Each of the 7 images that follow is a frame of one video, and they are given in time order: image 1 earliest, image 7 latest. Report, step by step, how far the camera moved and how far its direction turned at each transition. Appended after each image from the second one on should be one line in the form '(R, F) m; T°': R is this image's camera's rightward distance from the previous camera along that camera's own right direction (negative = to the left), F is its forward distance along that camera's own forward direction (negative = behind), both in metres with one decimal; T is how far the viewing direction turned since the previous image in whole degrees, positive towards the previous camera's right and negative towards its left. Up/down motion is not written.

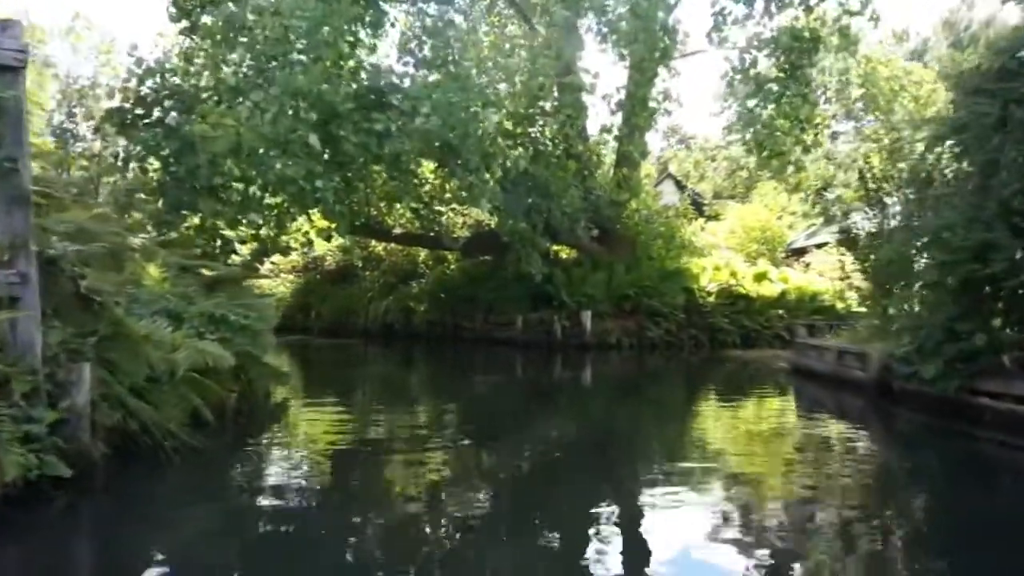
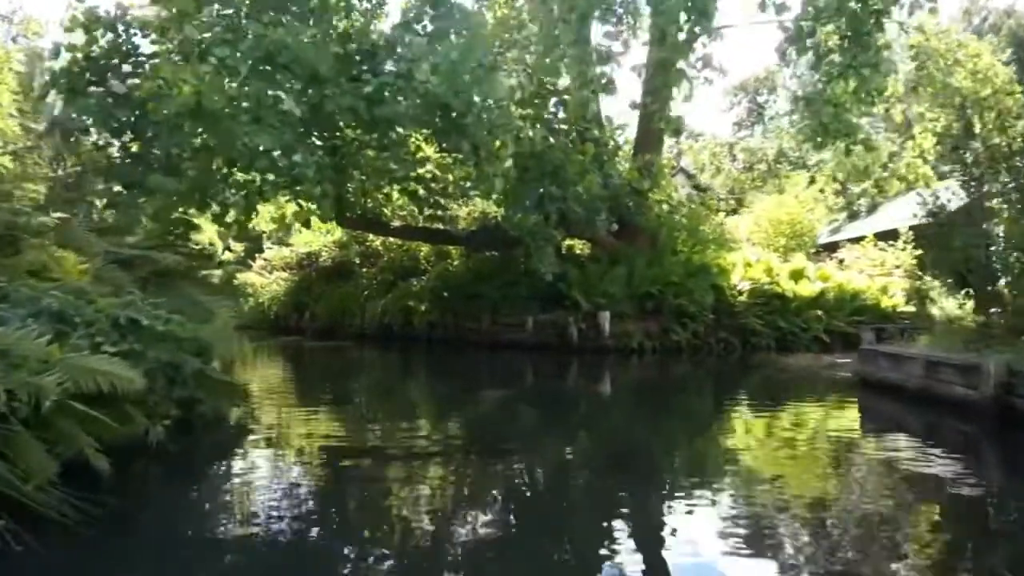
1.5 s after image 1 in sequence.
(-0.1, +1.3) m; 0°
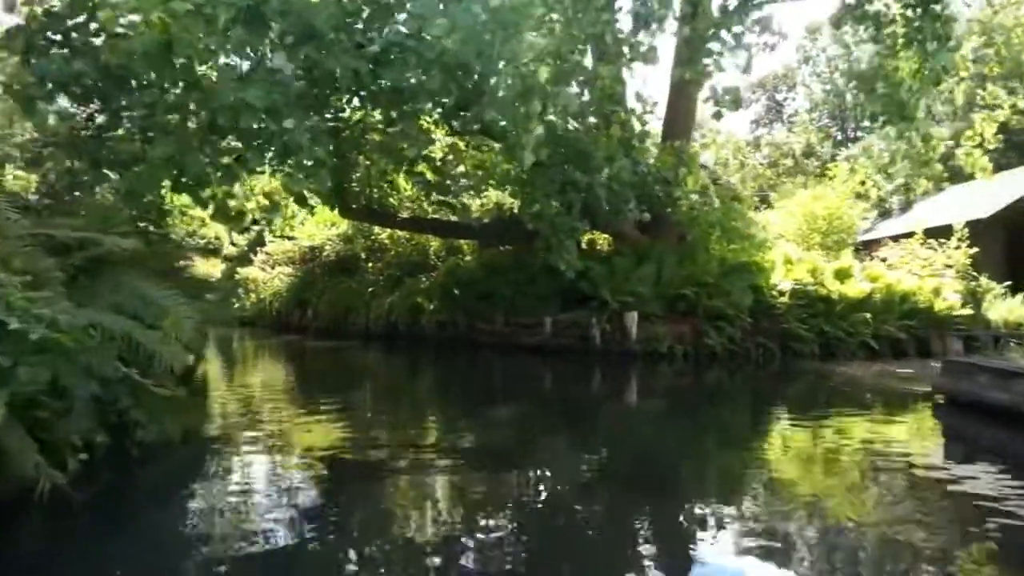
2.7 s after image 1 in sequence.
(-0.1, +1.1) m; -1°
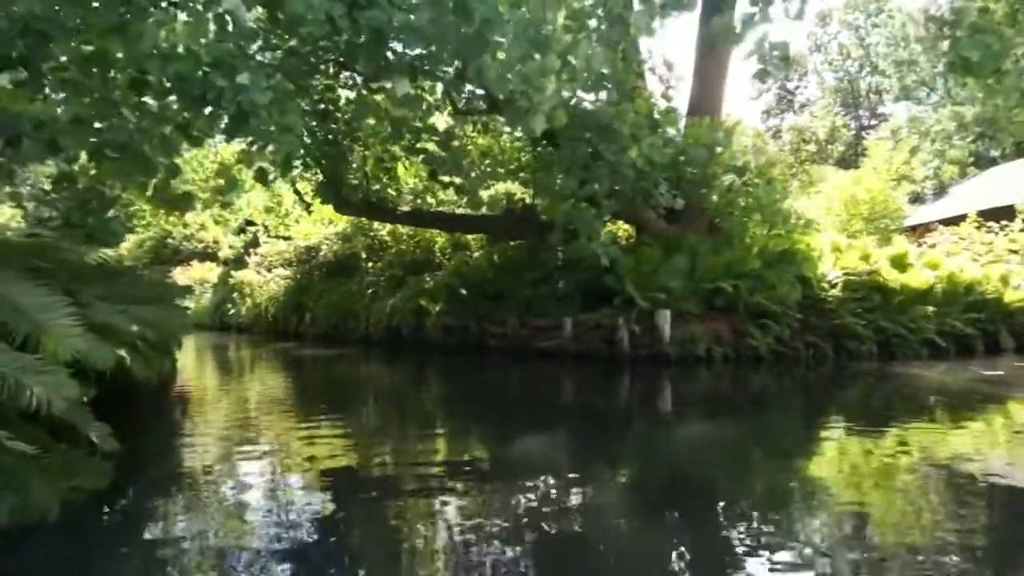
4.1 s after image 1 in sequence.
(-0.1, +1.3) m; -1°
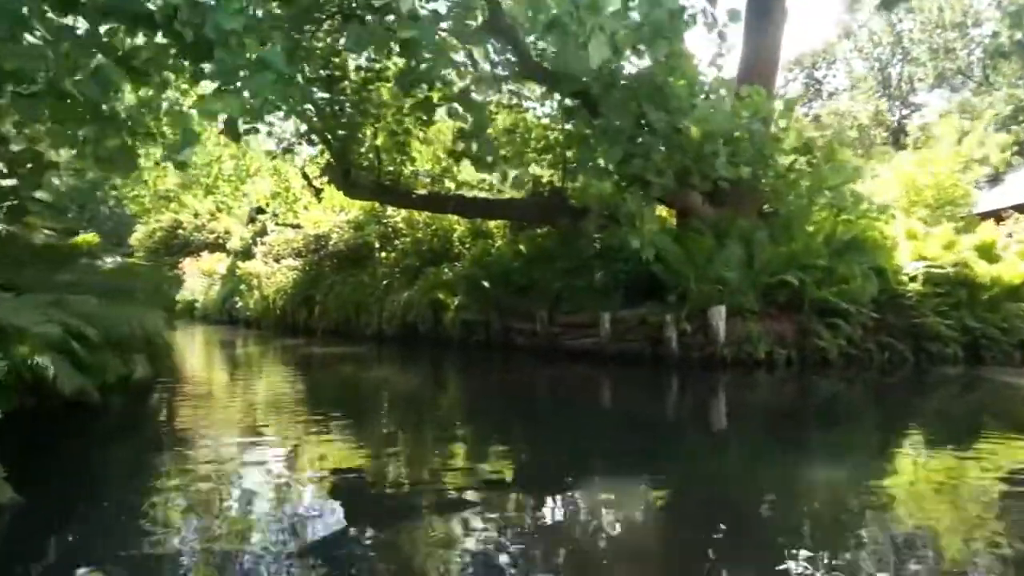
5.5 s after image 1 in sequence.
(-0.2, +1.2) m; -1°
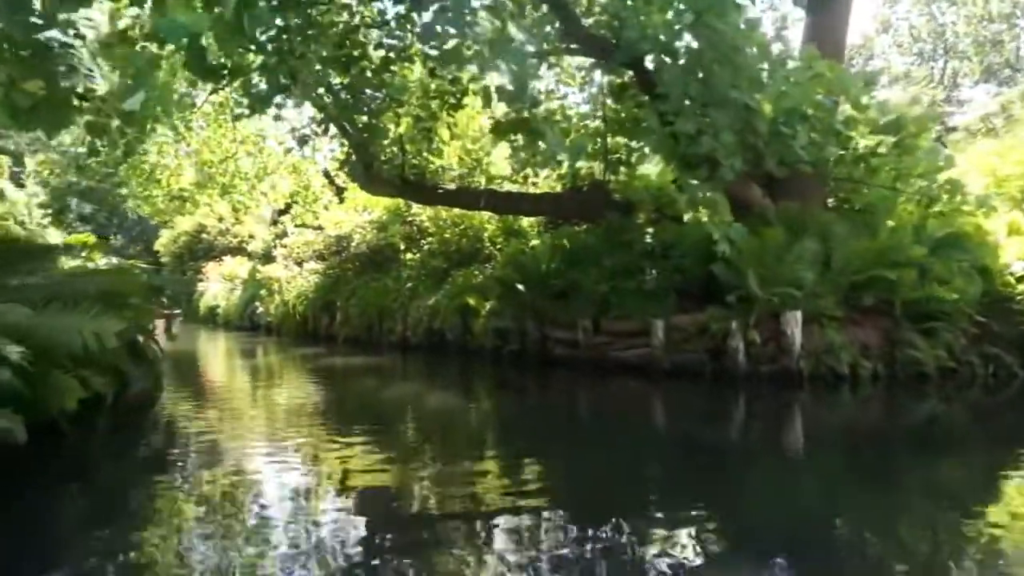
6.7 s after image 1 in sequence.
(-0.2, +1.0) m; -2°
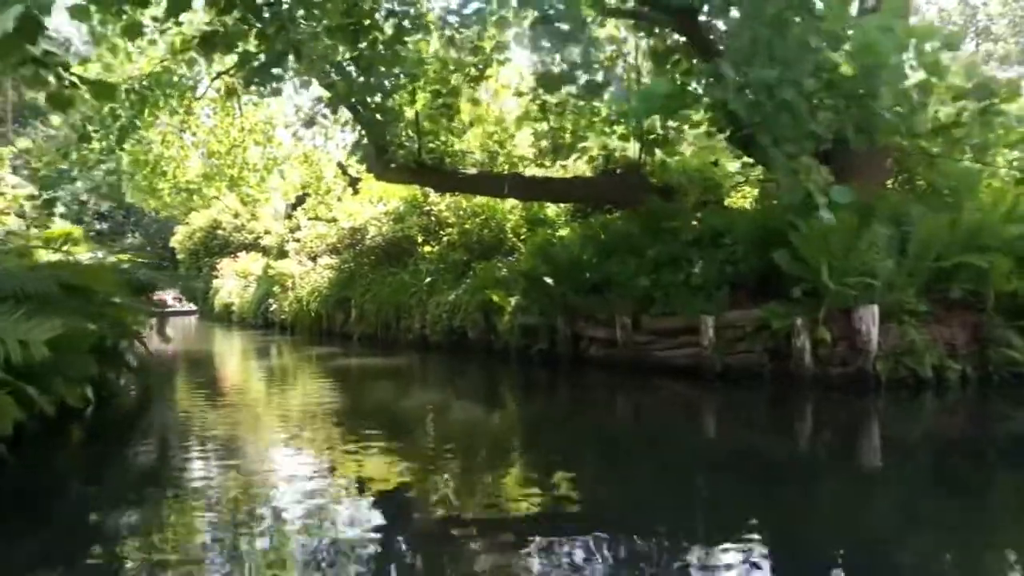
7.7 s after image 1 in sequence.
(-0.1, +0.9) m; -2°
